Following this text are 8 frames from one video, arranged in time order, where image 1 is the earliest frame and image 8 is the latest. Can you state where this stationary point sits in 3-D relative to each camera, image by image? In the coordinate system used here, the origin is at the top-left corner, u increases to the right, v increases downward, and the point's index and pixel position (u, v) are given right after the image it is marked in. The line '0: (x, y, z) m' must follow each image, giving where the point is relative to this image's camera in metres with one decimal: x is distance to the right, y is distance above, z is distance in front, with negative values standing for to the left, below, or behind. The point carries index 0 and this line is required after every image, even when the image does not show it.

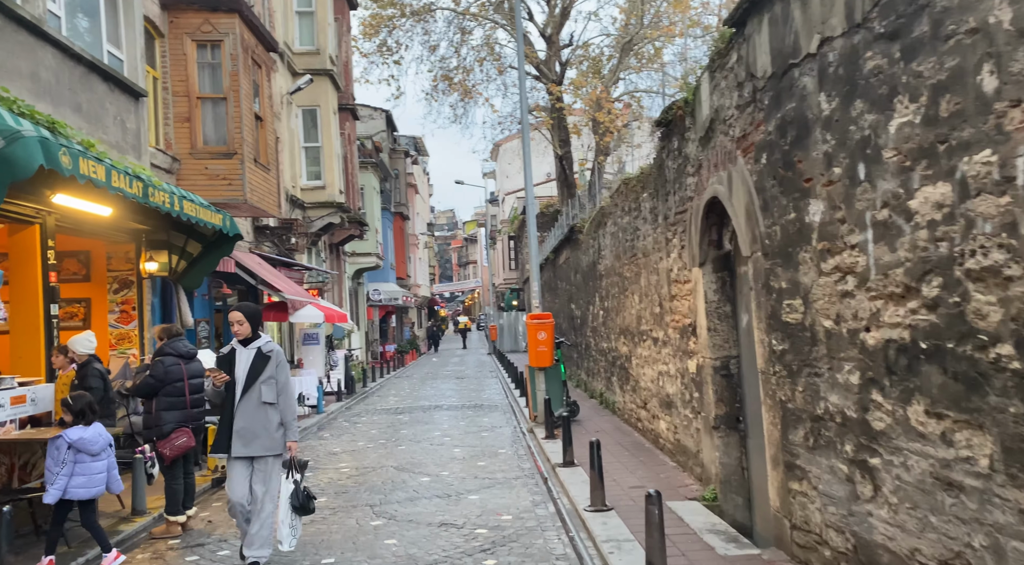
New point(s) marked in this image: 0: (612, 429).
0: (+1.4, -2.1, +11.9) m
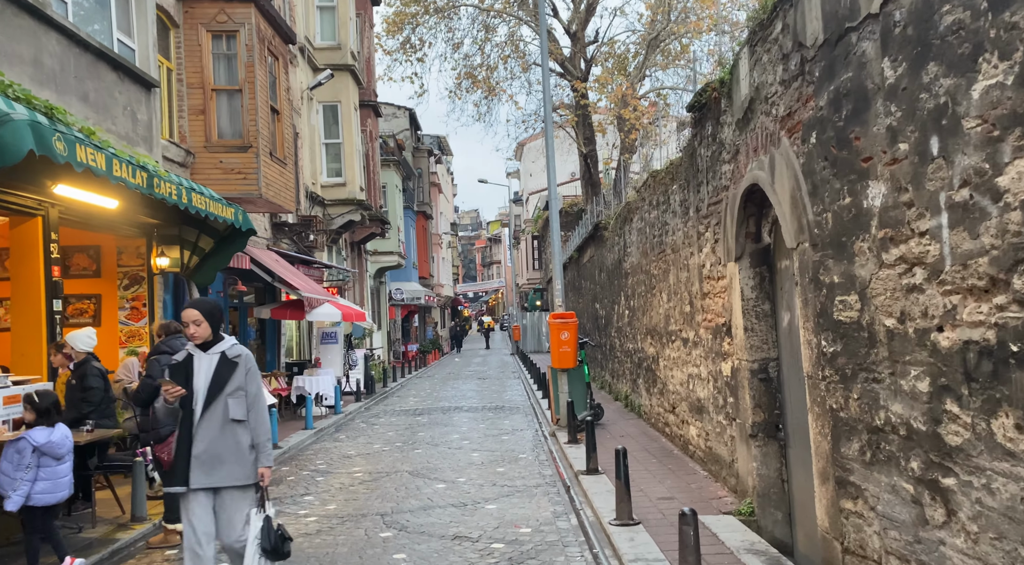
0: (+1.7, -2.1, +11.4) m
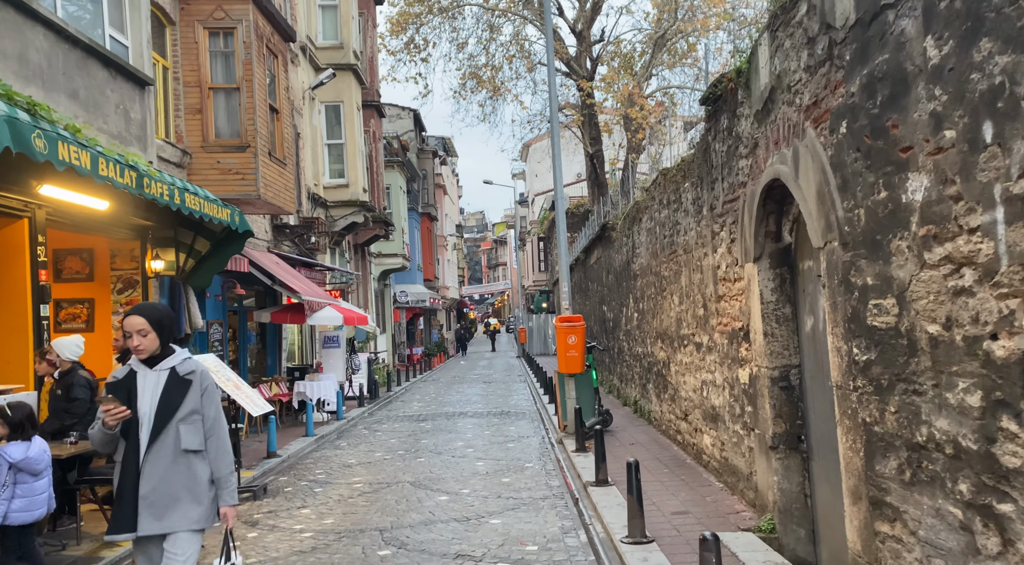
0: (+1.8, -2.1, +11.0) m
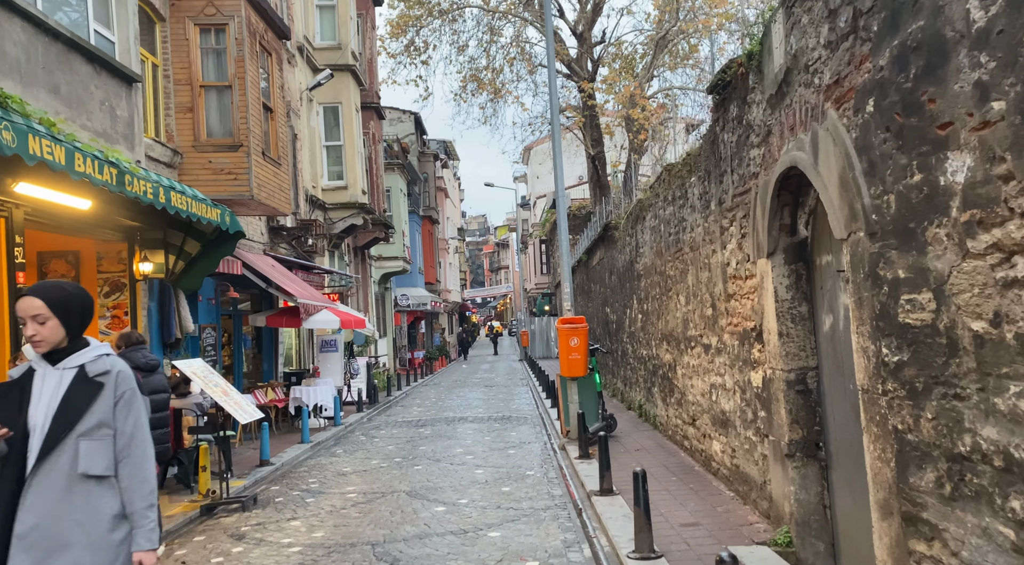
0: (+1.8, -2.1, +10.6) m
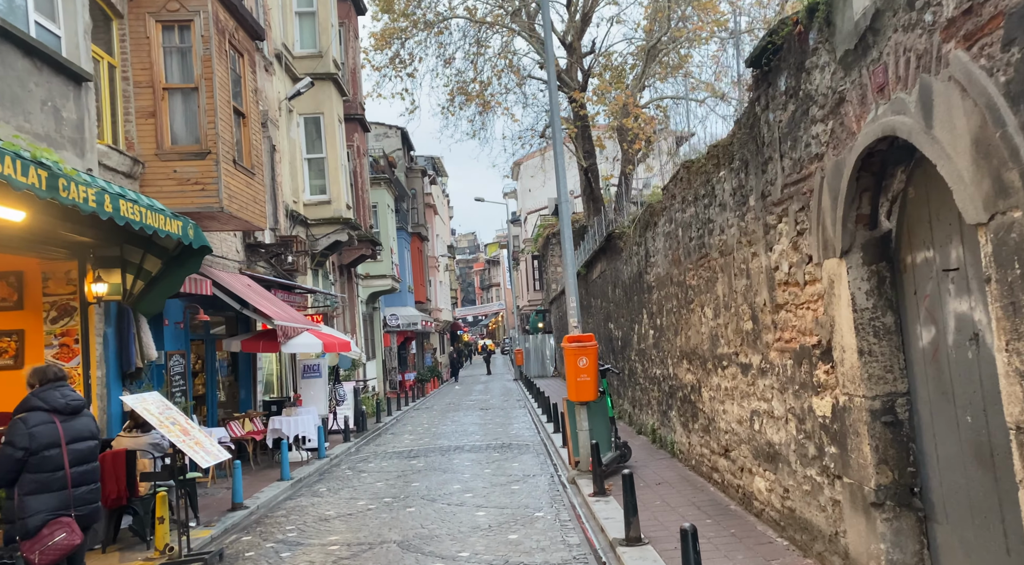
0: (+1.9, -2.2, +9.4) m
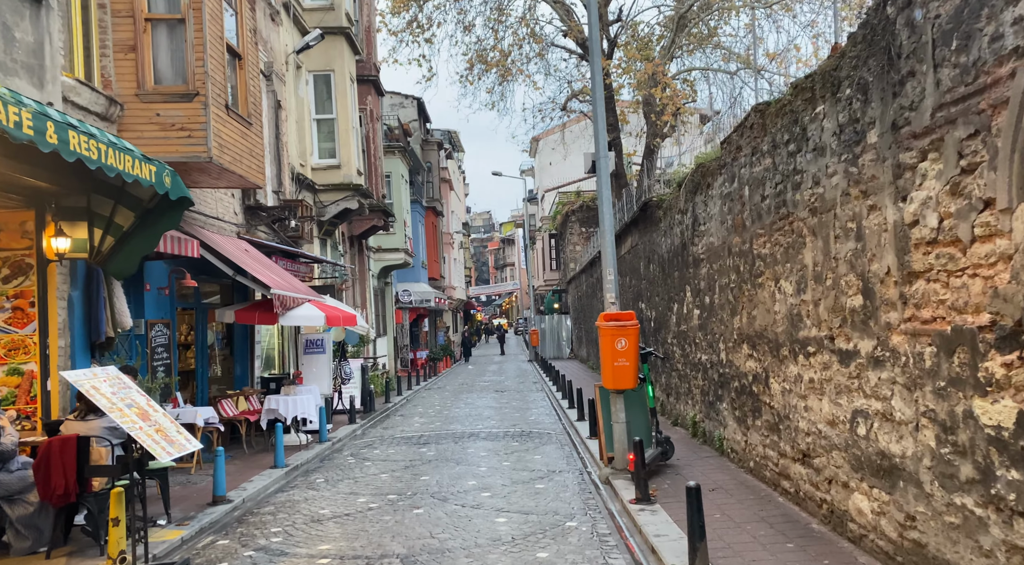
0: (+2.1, -1.9, +7.9) m
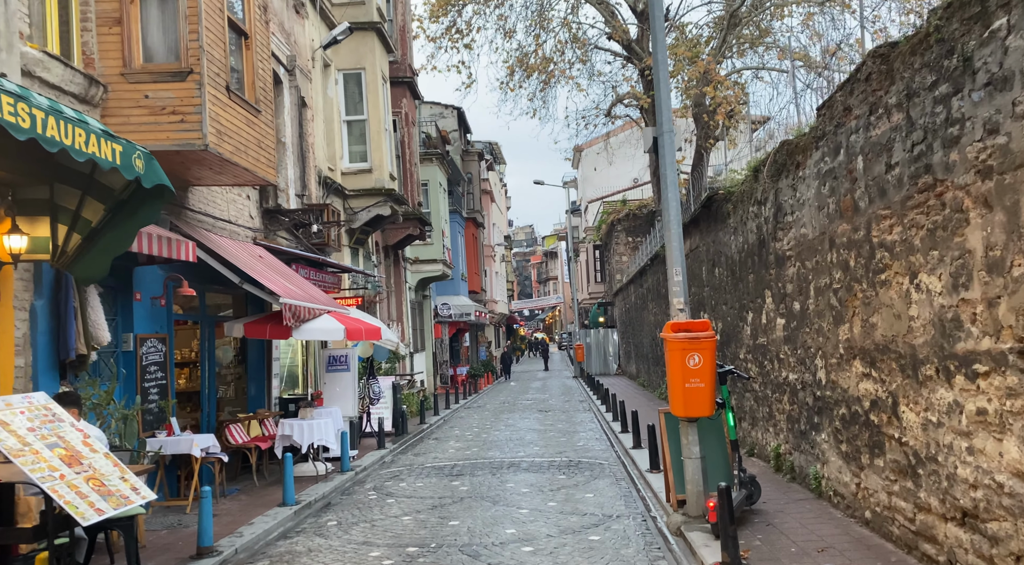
0: (+2.5, -1.9, +6.0) m
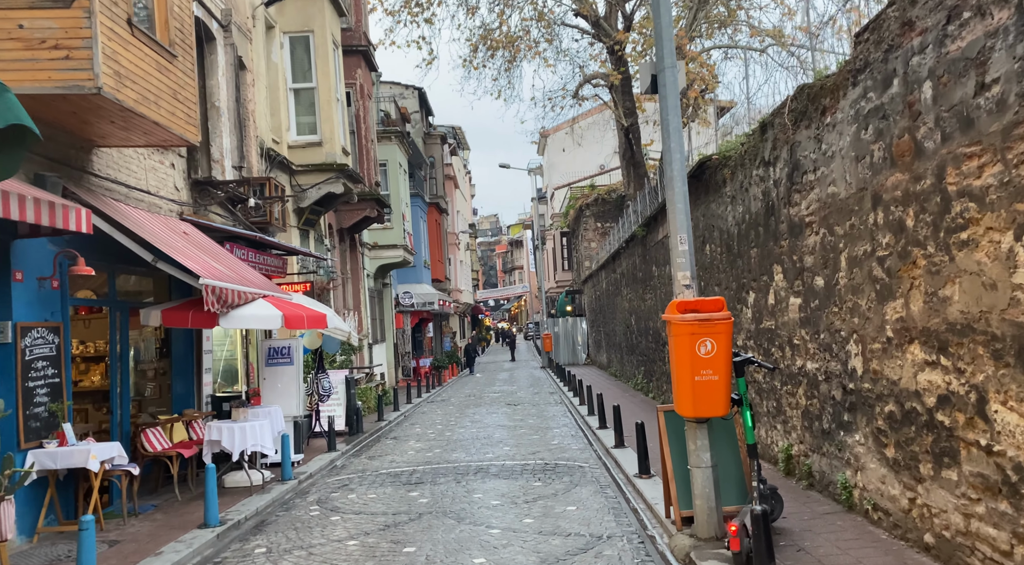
0: (+2.3, -1.7, +4.6) m
